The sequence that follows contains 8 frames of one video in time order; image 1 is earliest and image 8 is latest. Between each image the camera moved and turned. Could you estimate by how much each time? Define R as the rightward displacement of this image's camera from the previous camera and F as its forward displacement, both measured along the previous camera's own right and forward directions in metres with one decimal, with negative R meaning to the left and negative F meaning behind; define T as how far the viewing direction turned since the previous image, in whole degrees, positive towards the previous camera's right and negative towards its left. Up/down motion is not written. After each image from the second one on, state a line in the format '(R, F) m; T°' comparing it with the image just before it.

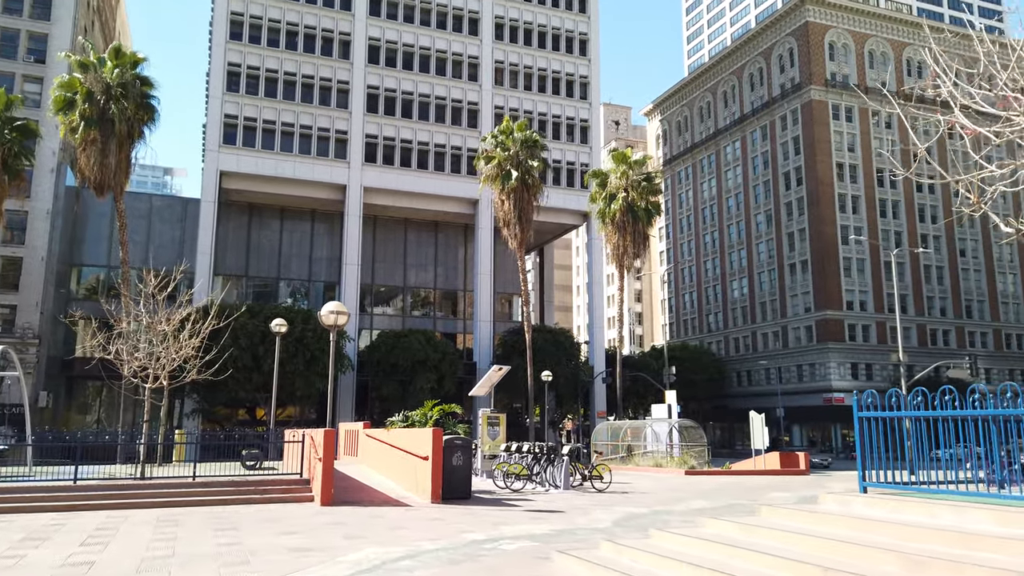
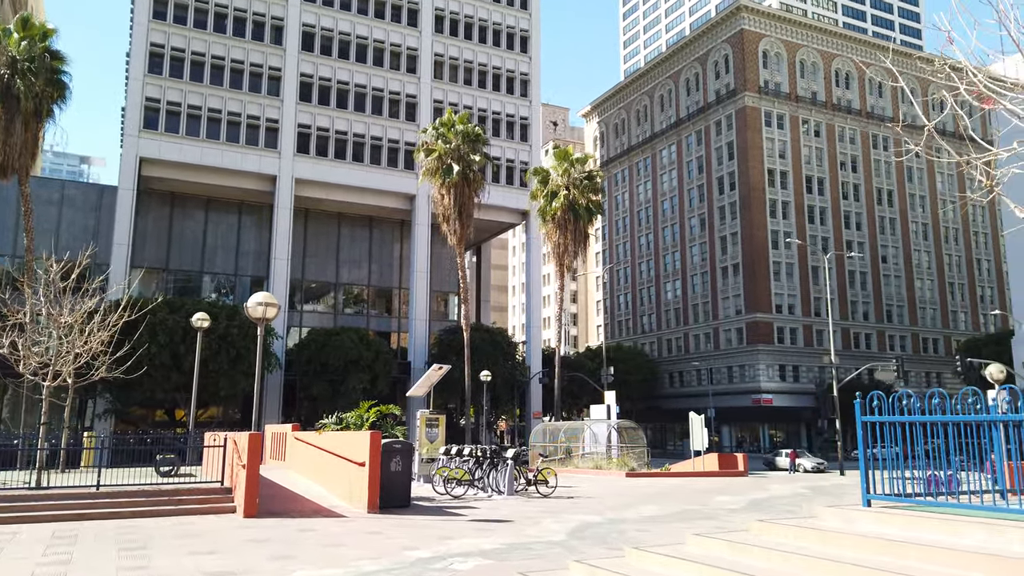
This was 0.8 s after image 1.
(-0.2, +0.9) m; +5°
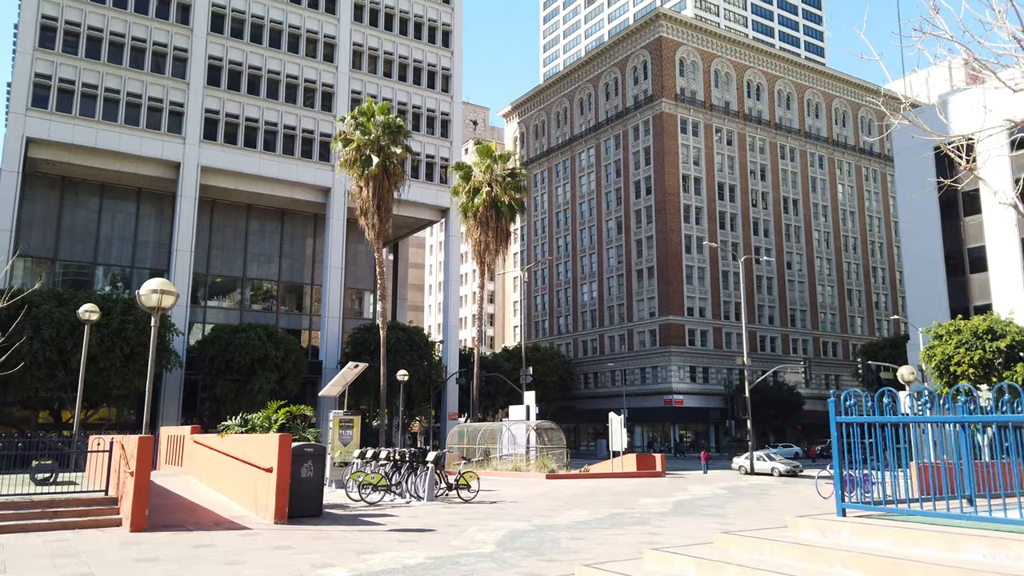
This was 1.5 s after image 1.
(-0.2, +0.8) m; +7°
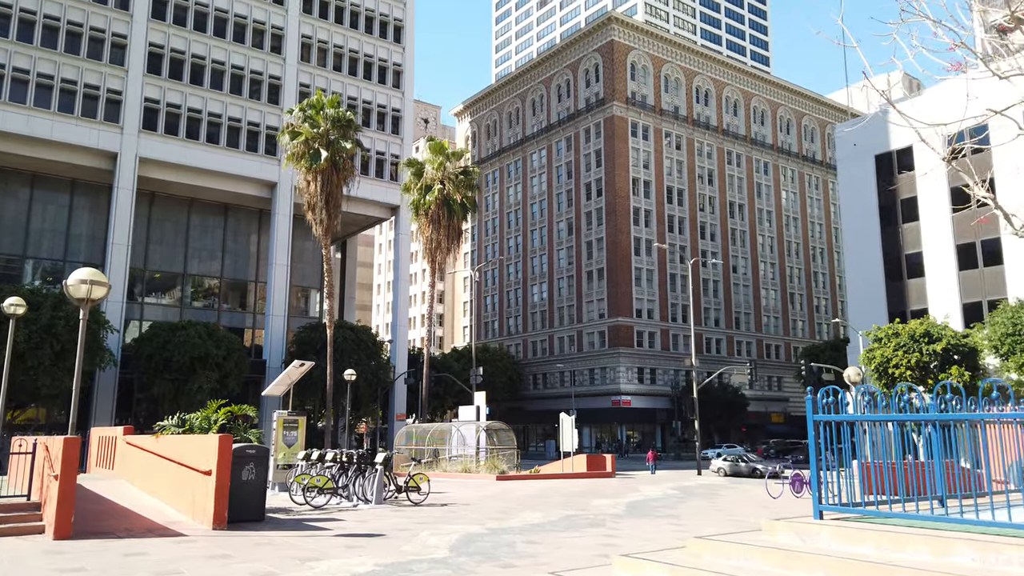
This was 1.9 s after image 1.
(-0.1, +0.4) m; +4°
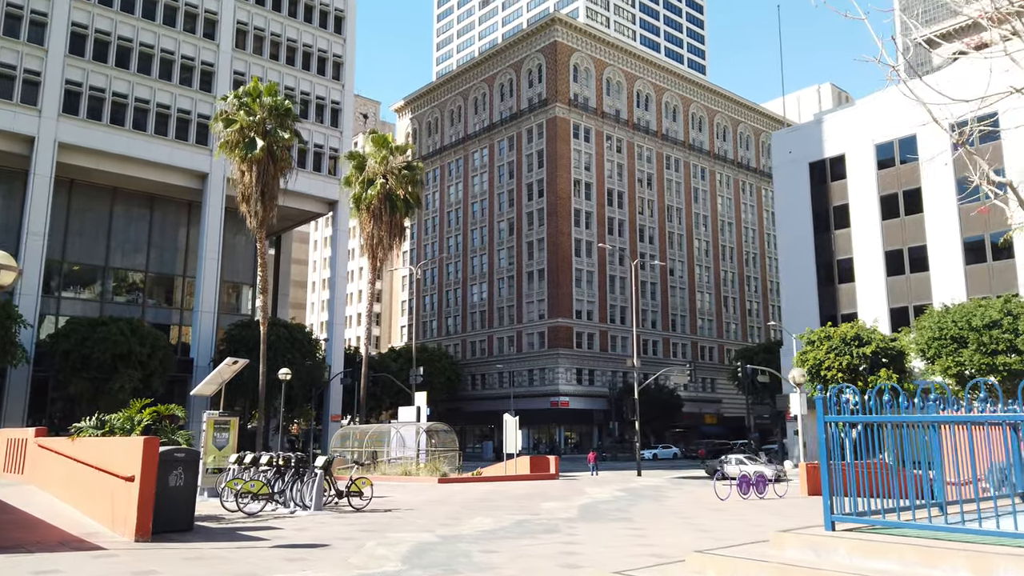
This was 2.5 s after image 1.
(-0.3, +0.6) m; +5°
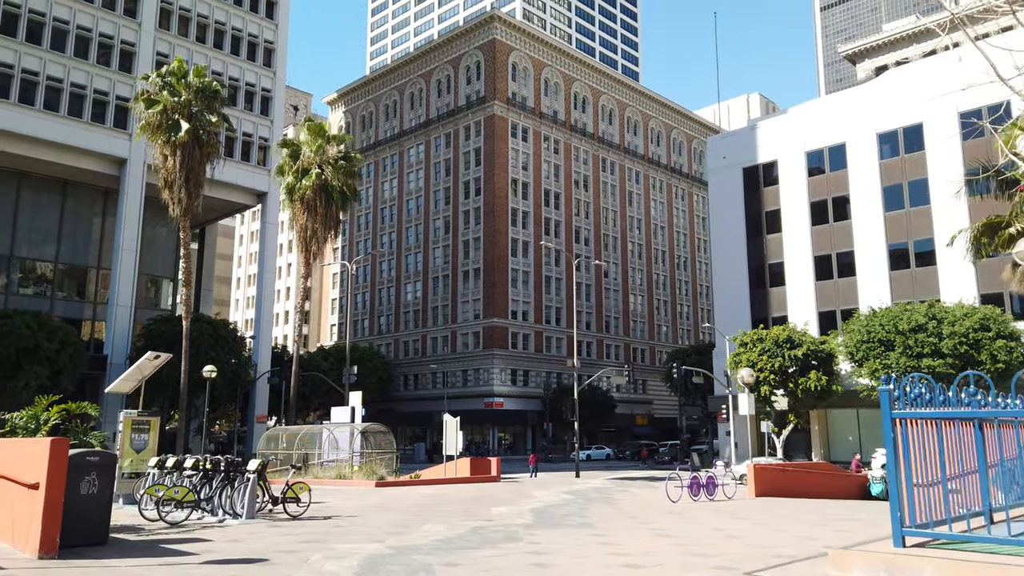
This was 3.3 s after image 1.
(-0.4, +0.8) m; +5°
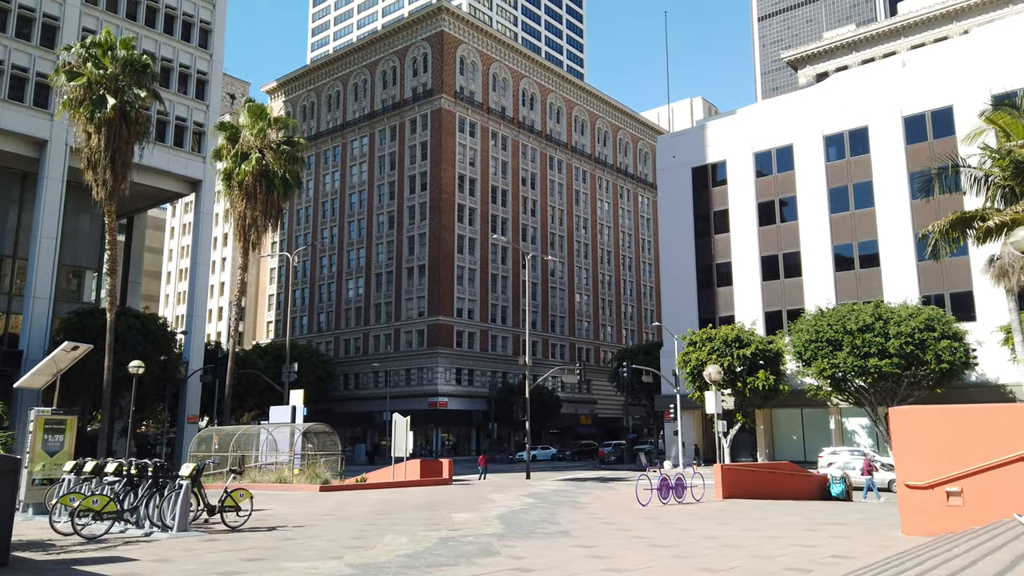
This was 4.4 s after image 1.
(-0.5, +1.2) m; +5°
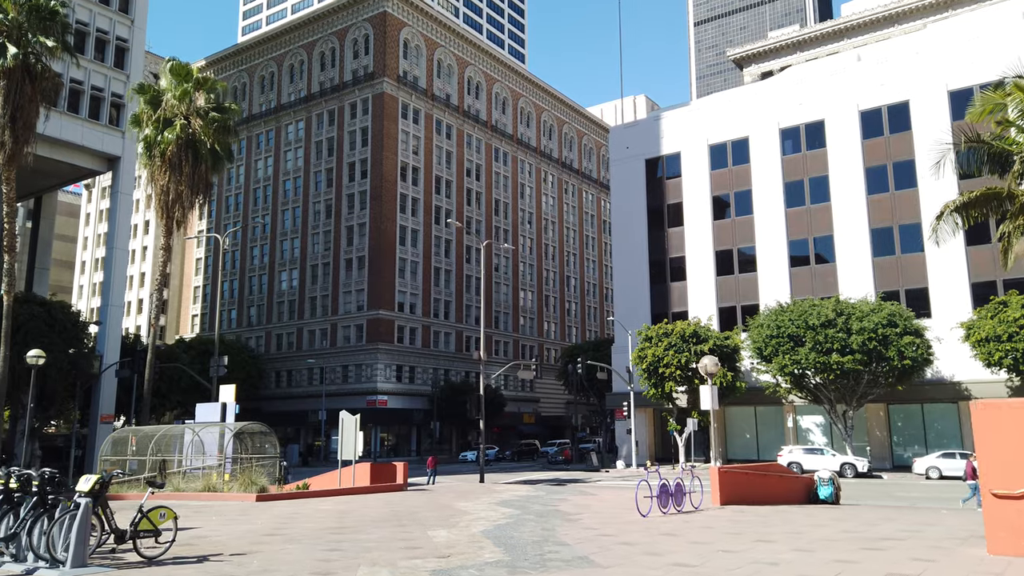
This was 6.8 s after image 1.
(-0.9, +2.5) m; +5°
